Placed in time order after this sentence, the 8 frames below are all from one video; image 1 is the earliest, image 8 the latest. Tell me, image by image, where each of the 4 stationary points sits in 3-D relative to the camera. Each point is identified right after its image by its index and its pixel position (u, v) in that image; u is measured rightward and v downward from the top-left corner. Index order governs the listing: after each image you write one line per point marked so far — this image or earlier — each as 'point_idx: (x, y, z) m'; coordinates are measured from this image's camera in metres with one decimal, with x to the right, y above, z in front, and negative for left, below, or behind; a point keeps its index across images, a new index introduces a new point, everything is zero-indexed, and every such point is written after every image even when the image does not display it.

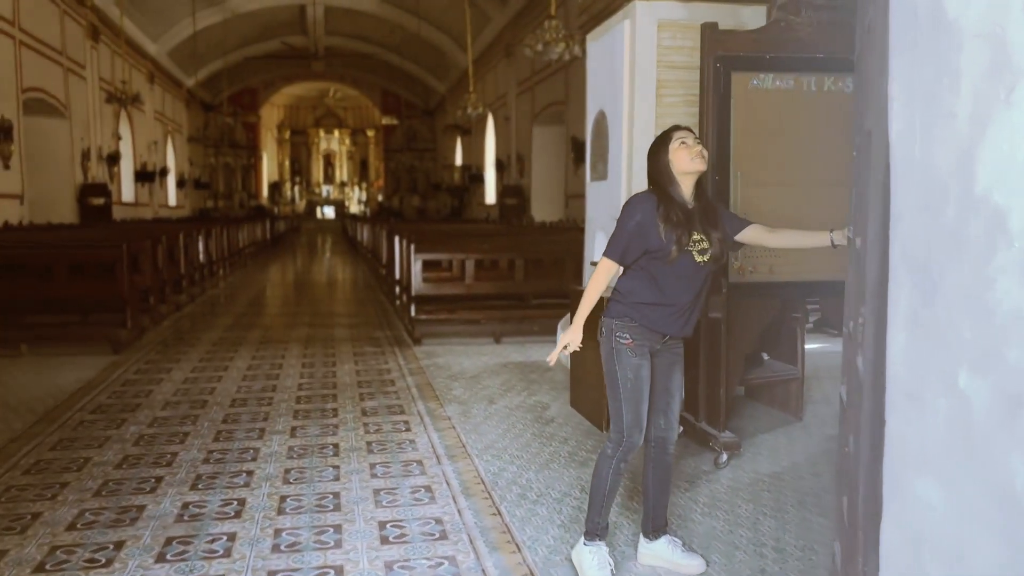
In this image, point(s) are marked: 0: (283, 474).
0: (-0.9, -0.7, +3.1) m
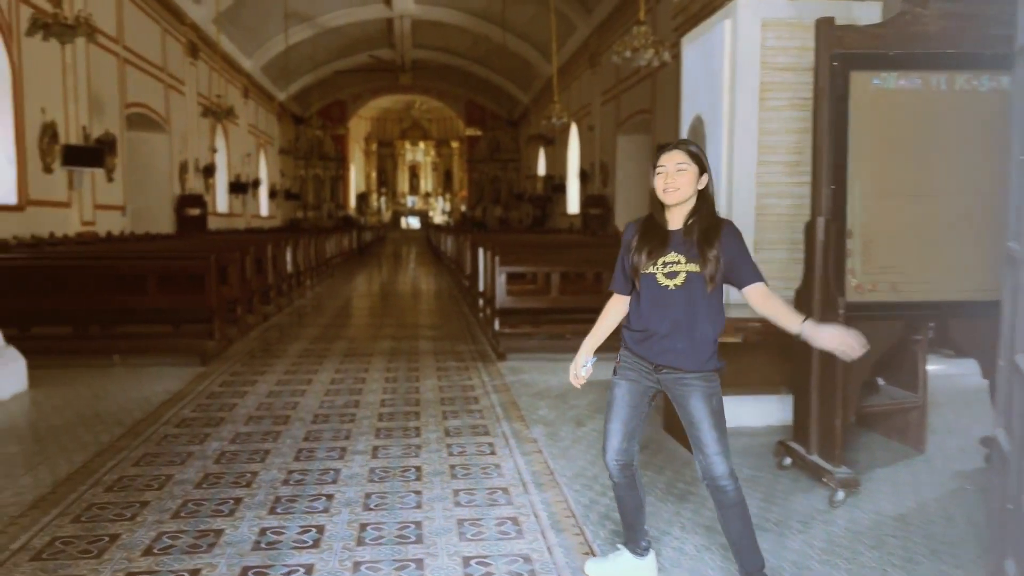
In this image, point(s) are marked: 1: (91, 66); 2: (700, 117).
0: (-0.5, -0.8, +3.0) m
1: (-8.0, +4.2, +16.1) m
2: (+1.0, +0.9, +4.5) m
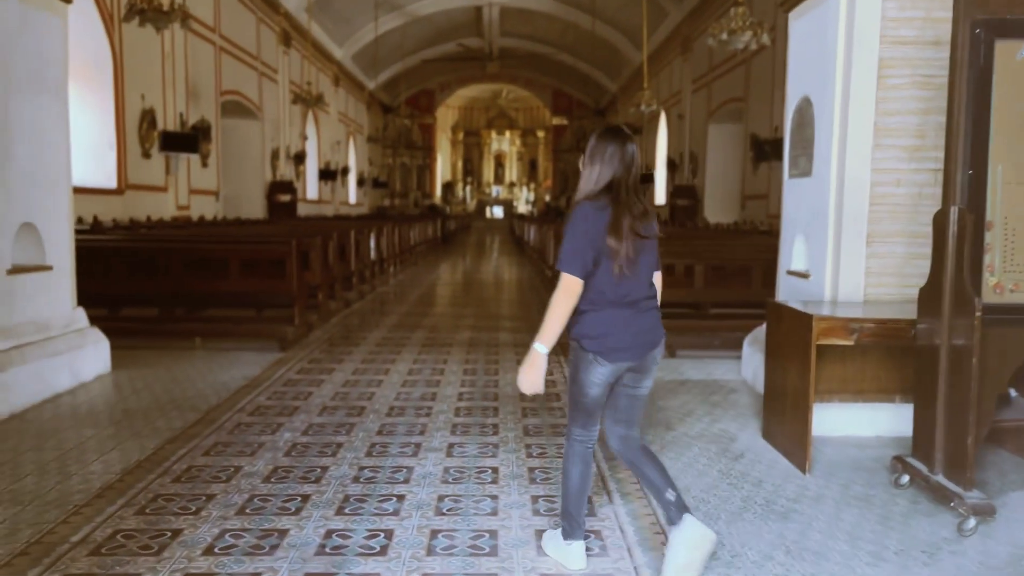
0: (-0.3, -0.7, +2.8) m
1: (-6.3, +4.5, +16.5) m
2: (+1.4, +0.9, +4.1) m
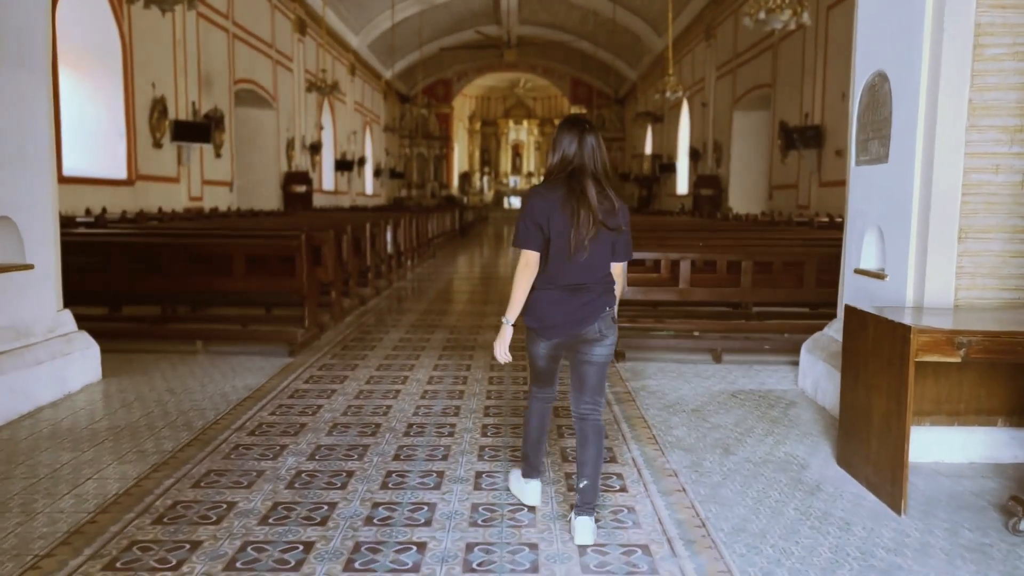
0: (-0.1, -0.7, +2.4) m
1: (-5.9, +4.7, +16.1) m
2: (+1.6, +0.9, +3.6) m
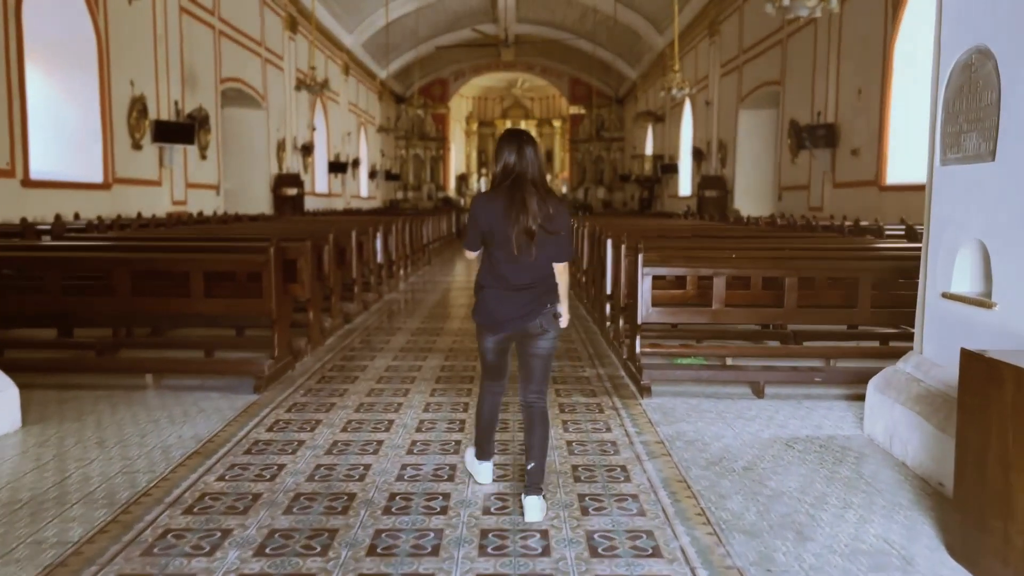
0: (-0.1, -0.8, +1.6) m
1: (-6.0, +4.5, +15.4) m
2: (+1.6, +0.8, +2.9) m
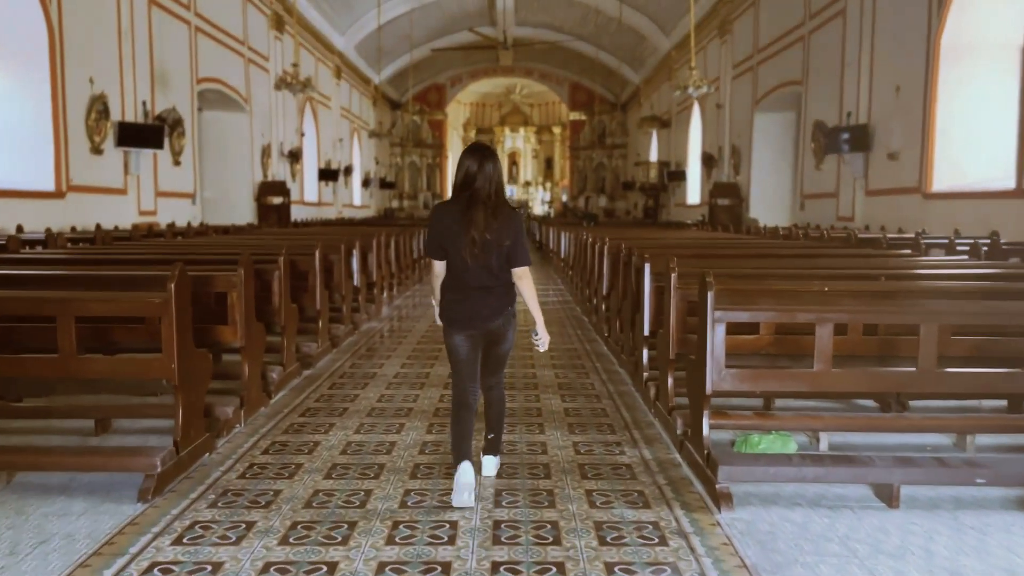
0: (-0.1, -1.0, +0.2) m
1: (-6.0, +4.2, +14.1) m
2: (+1.7, +0.7, +1.5) m
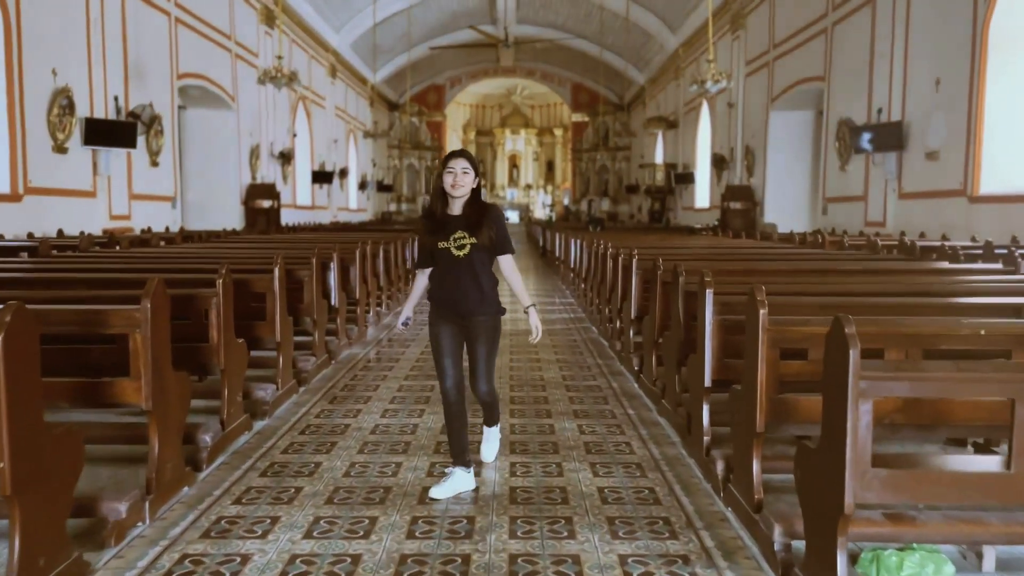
0: (0.0, -1.1, -0.9) m
1: (-5.9, +4.1, +13.0) m
2: (+1.7, +0.5, +0.4) m
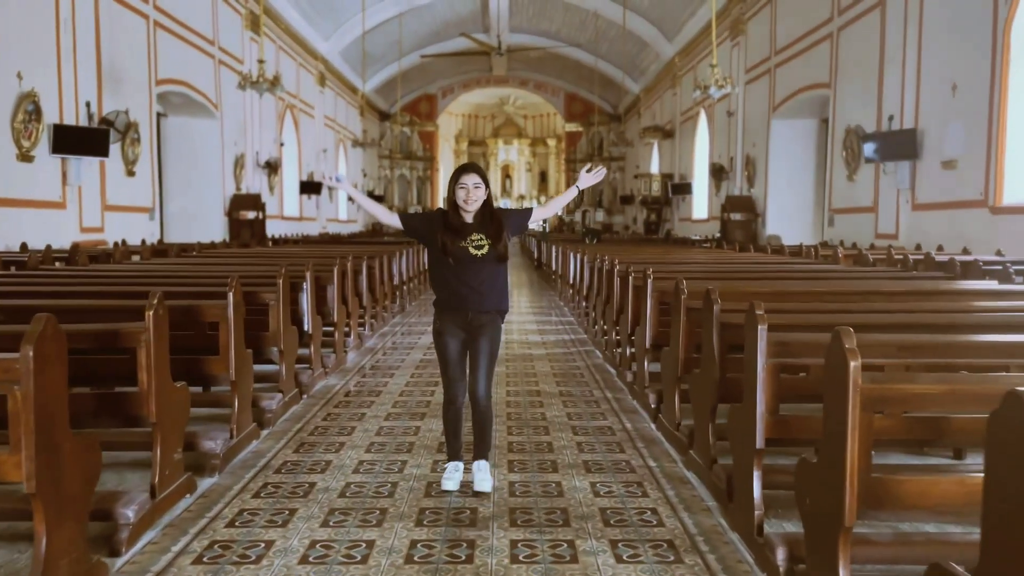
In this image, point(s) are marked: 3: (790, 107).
0: (0.0, -1.2, -1.5) m
1: (-6.0, +3.8, +12.3) m
2: (+1.7, +0.5, -0.2) m
3: (+5.4, +3.5, +16.1) m
